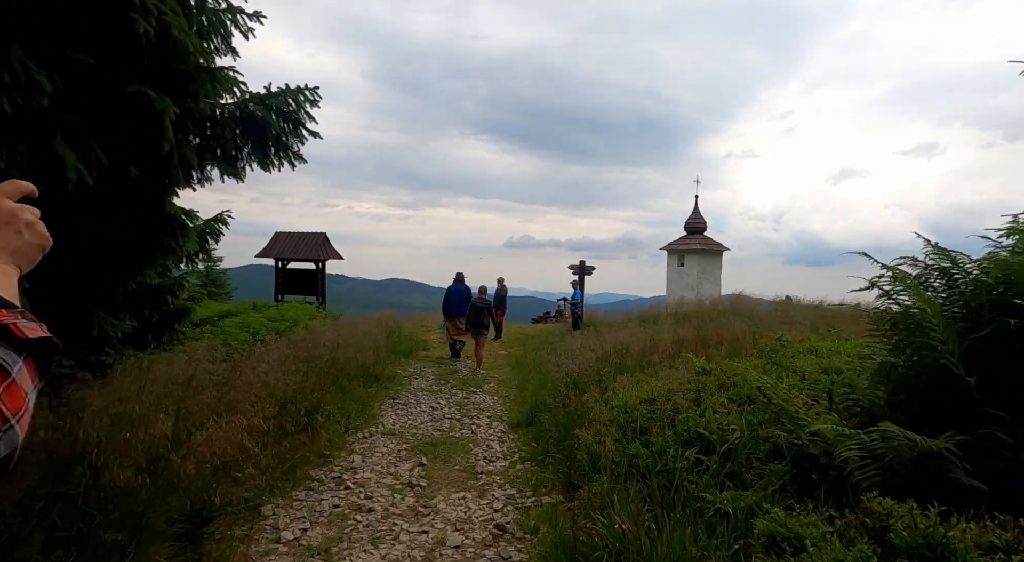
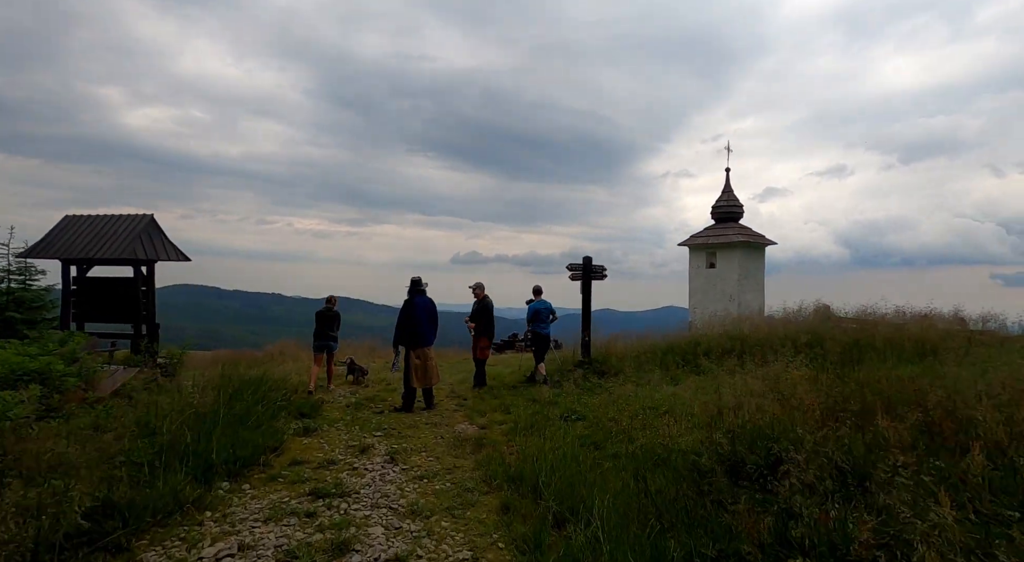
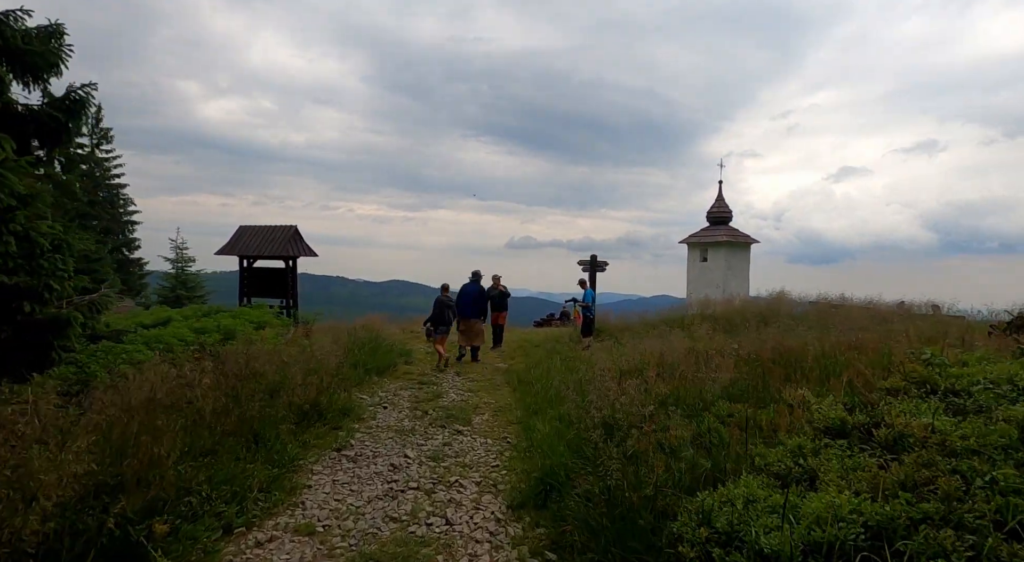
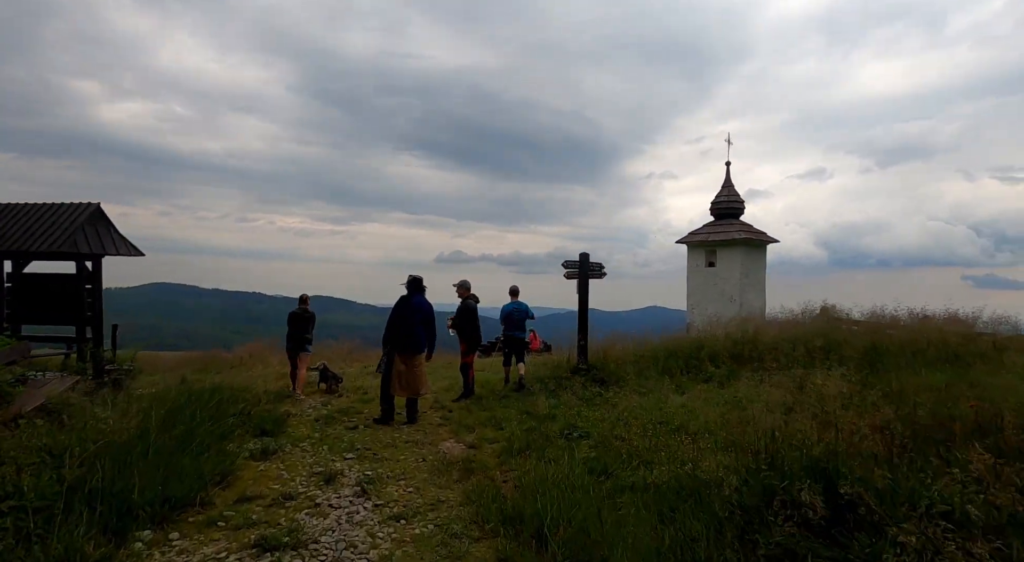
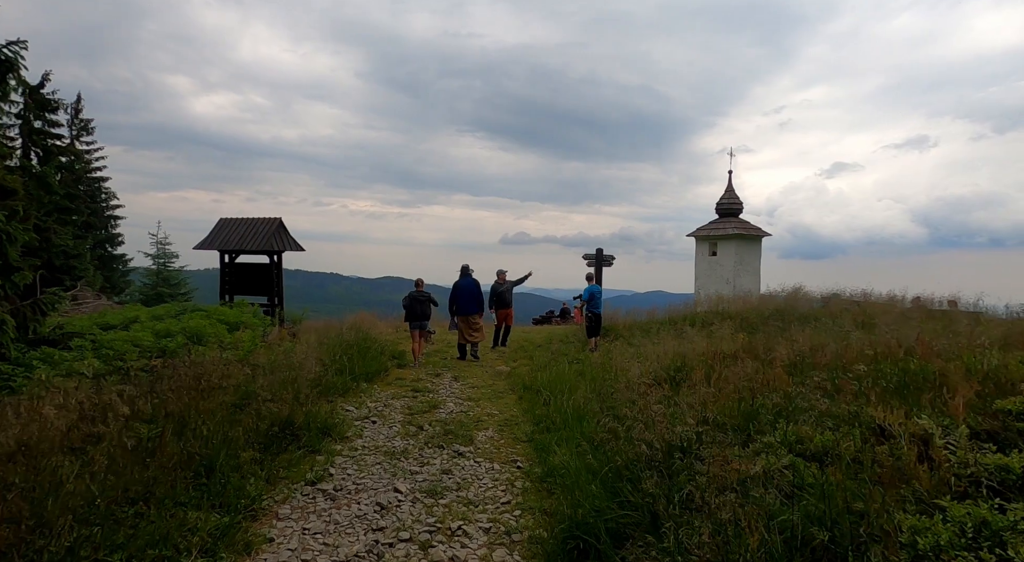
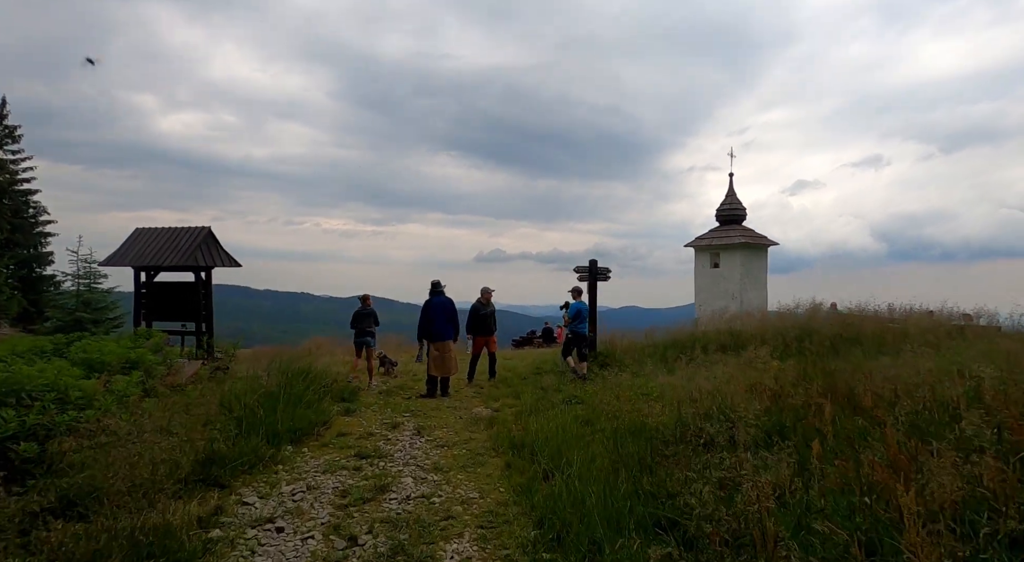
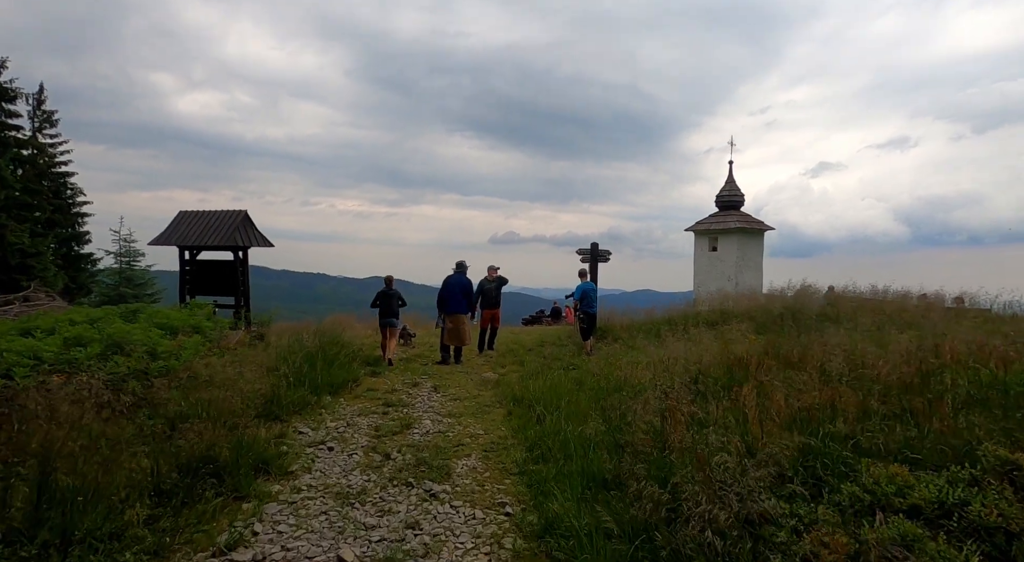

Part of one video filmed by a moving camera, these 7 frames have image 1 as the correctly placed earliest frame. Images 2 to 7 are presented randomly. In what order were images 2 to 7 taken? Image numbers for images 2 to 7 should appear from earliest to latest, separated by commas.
3, 5, 7, 6, 2, 4
